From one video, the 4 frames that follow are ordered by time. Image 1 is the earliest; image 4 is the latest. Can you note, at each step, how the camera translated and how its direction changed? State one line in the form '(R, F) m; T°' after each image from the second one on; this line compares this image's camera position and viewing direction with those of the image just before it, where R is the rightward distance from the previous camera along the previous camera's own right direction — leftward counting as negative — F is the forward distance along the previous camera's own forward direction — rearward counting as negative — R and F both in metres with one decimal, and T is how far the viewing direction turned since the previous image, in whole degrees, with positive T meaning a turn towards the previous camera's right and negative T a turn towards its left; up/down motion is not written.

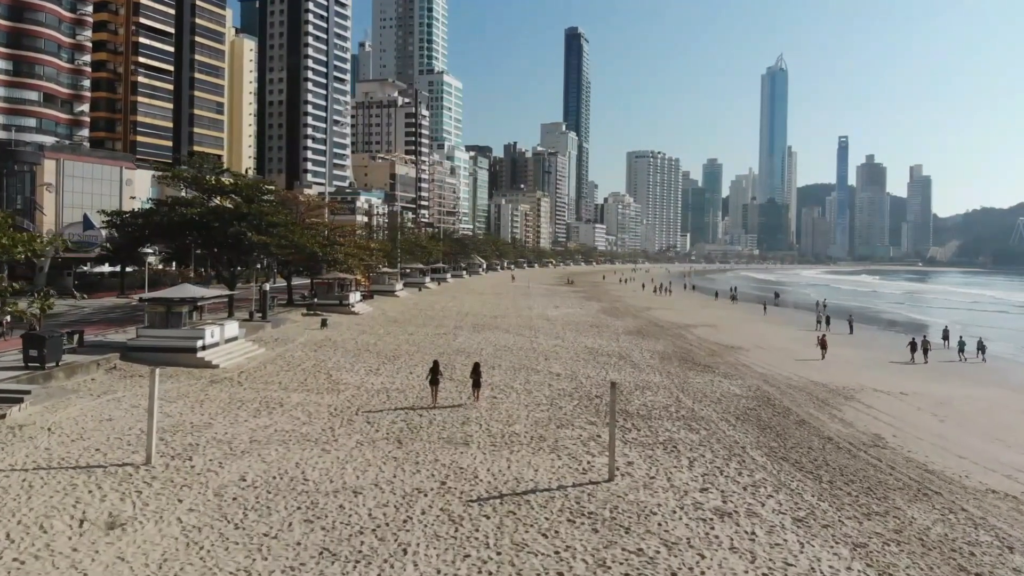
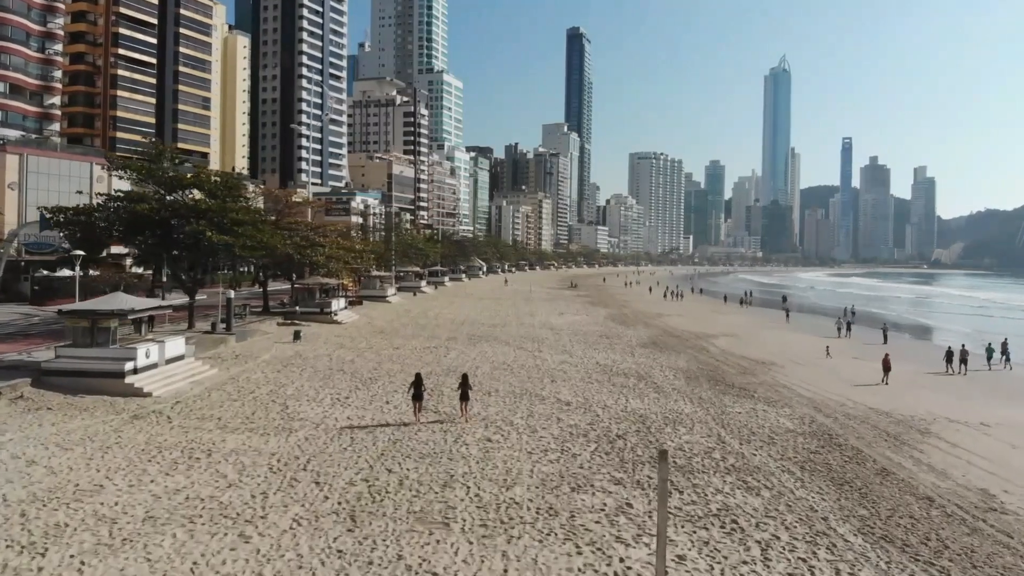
(0.0, +4.5) m; 0°
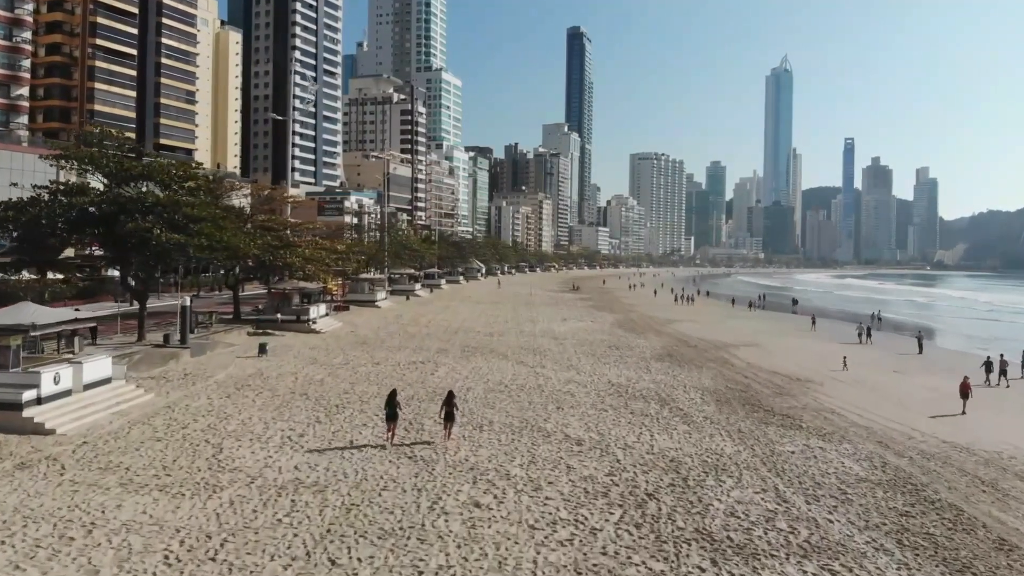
(+0.1, +4.1) m; 0°
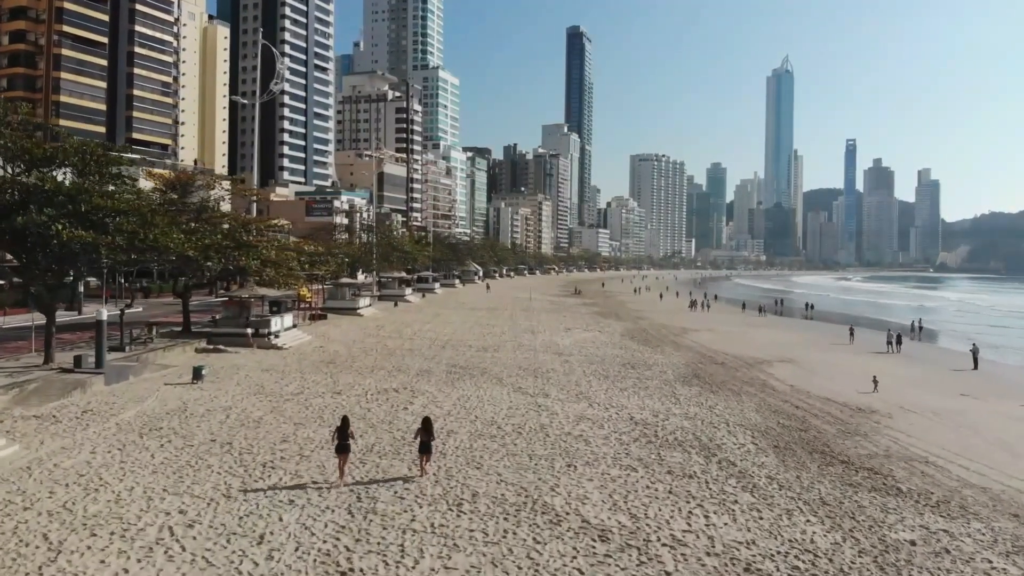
(+0.1, +5.2) m; 0°
